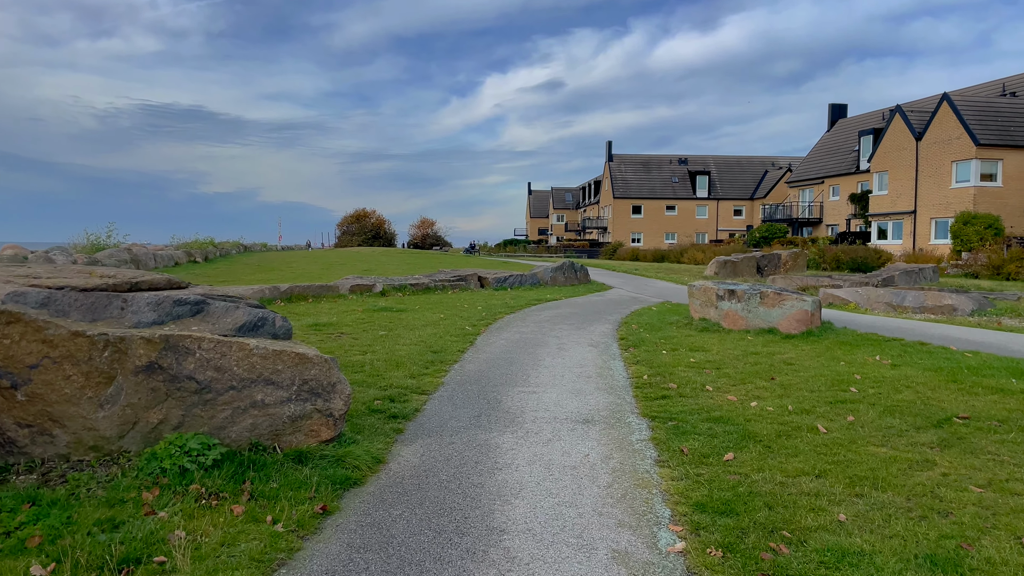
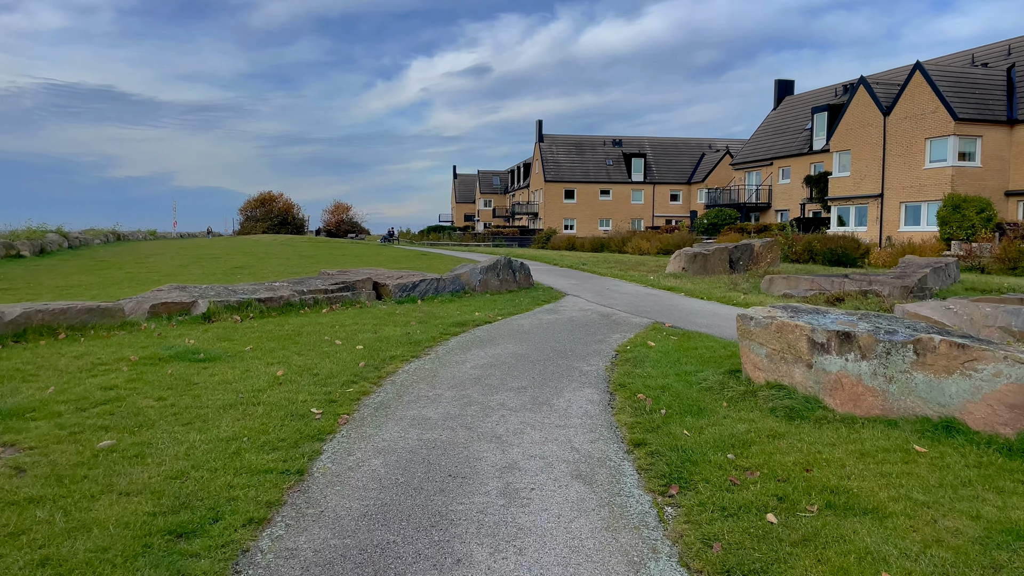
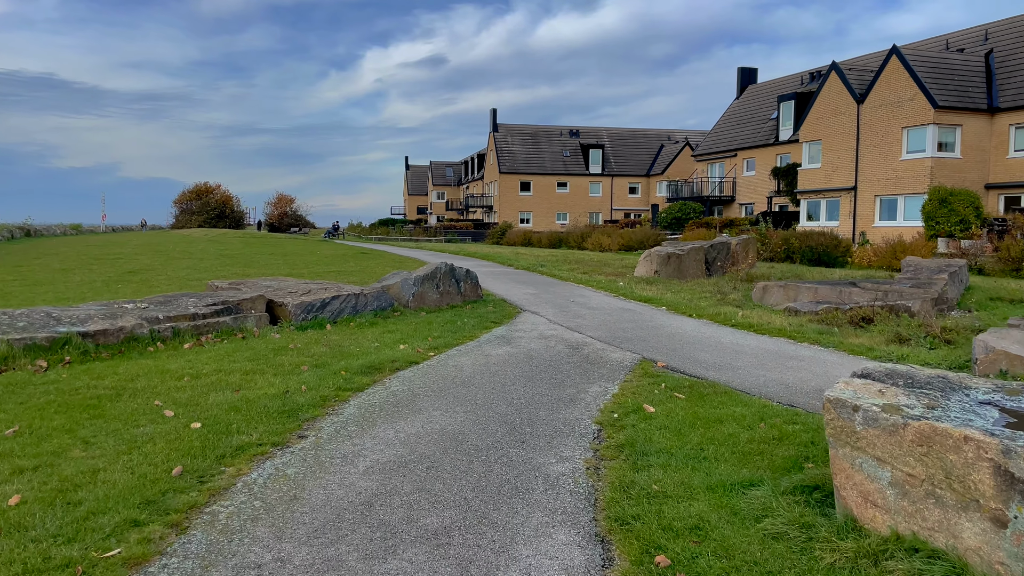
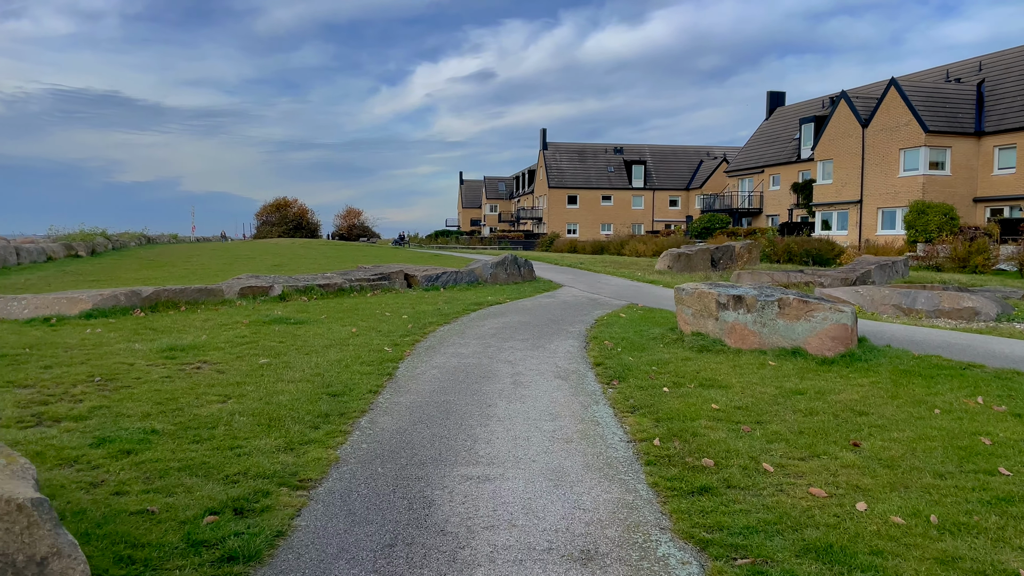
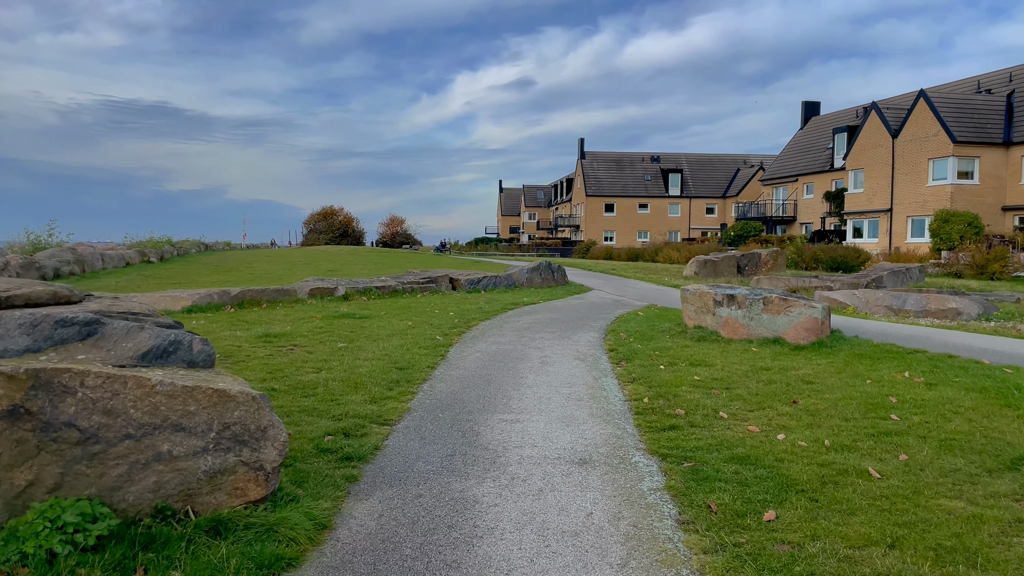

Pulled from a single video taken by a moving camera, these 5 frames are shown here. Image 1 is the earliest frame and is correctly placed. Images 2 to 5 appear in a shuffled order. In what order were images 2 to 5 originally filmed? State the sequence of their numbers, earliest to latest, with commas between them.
5, 4, 2, 3
